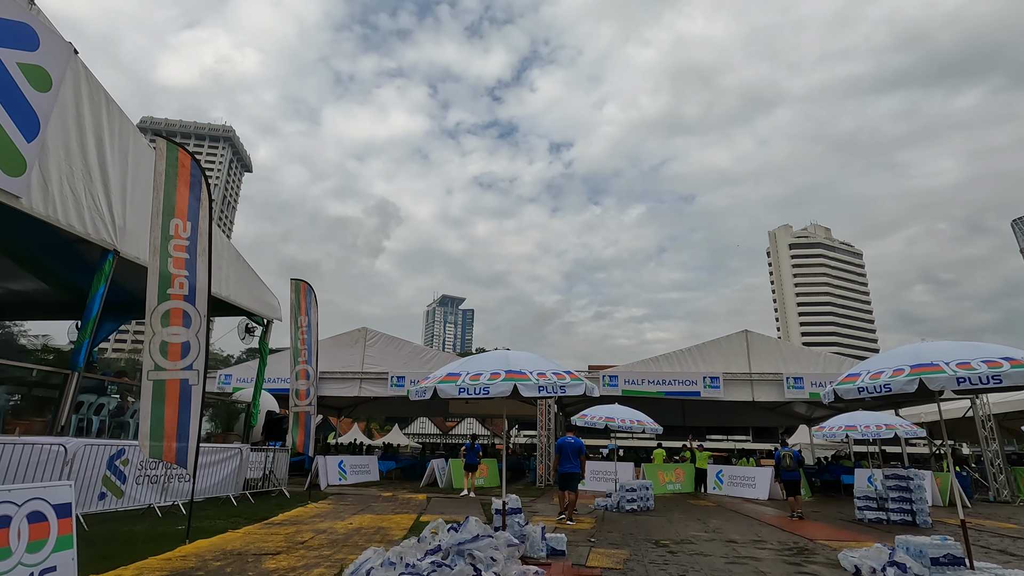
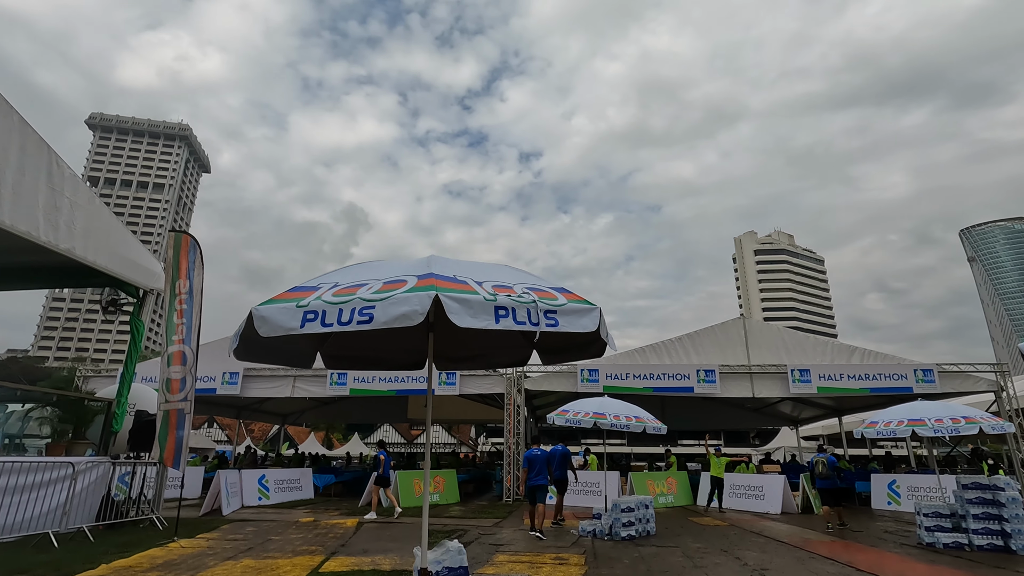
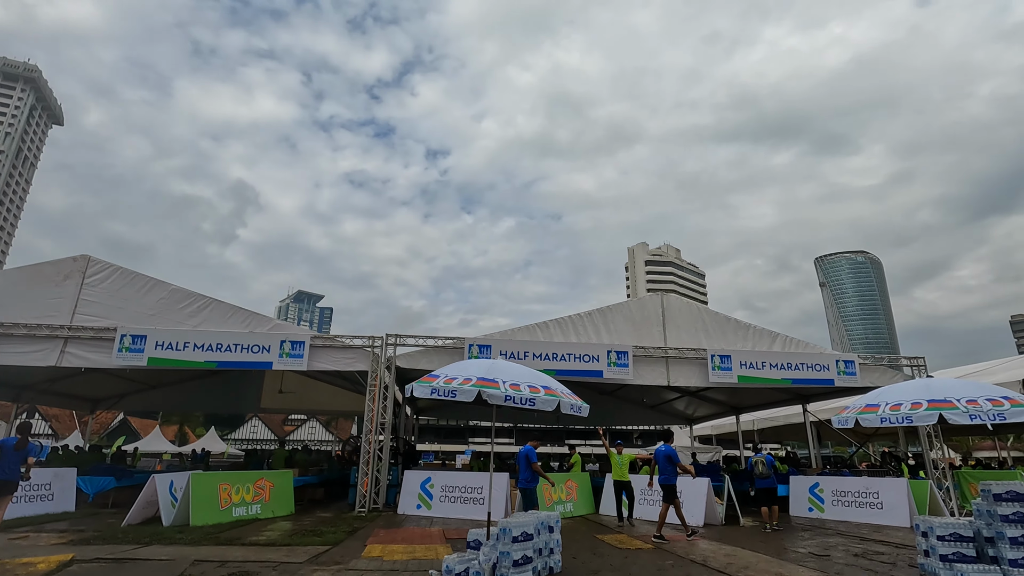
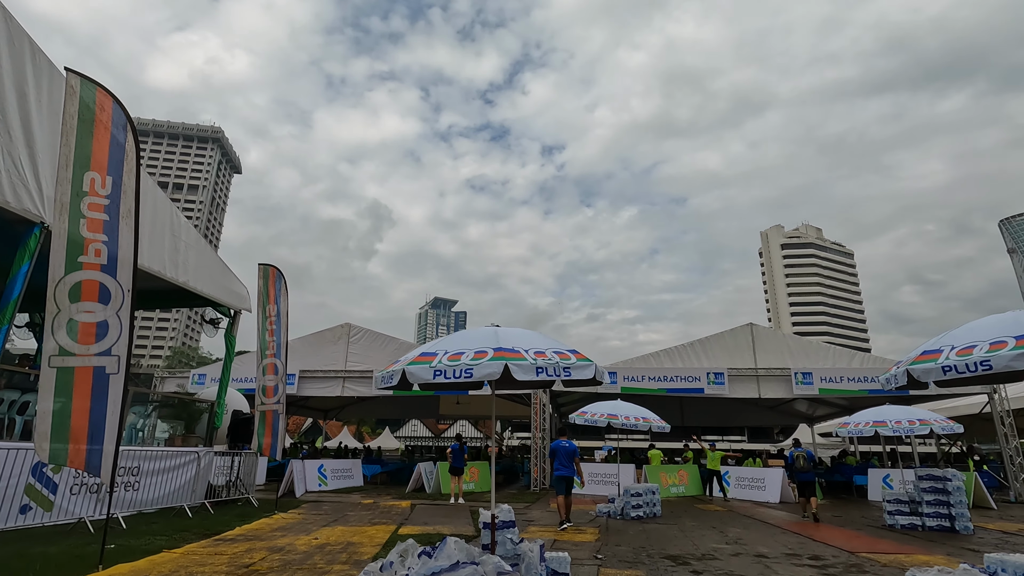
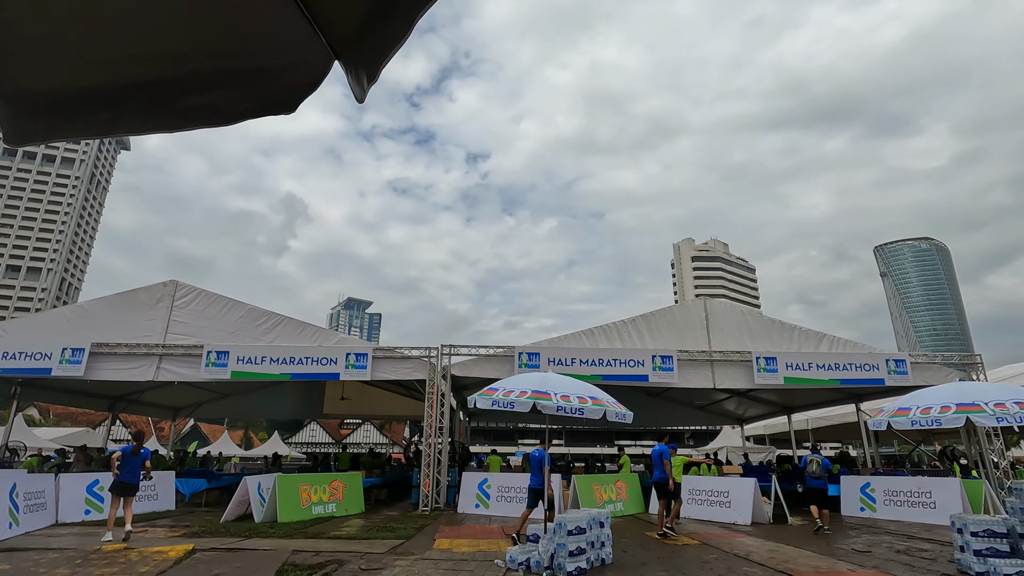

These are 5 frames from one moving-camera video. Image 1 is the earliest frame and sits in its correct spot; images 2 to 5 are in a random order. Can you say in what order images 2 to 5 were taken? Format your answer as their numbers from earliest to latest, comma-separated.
4, 2, 5, 3
